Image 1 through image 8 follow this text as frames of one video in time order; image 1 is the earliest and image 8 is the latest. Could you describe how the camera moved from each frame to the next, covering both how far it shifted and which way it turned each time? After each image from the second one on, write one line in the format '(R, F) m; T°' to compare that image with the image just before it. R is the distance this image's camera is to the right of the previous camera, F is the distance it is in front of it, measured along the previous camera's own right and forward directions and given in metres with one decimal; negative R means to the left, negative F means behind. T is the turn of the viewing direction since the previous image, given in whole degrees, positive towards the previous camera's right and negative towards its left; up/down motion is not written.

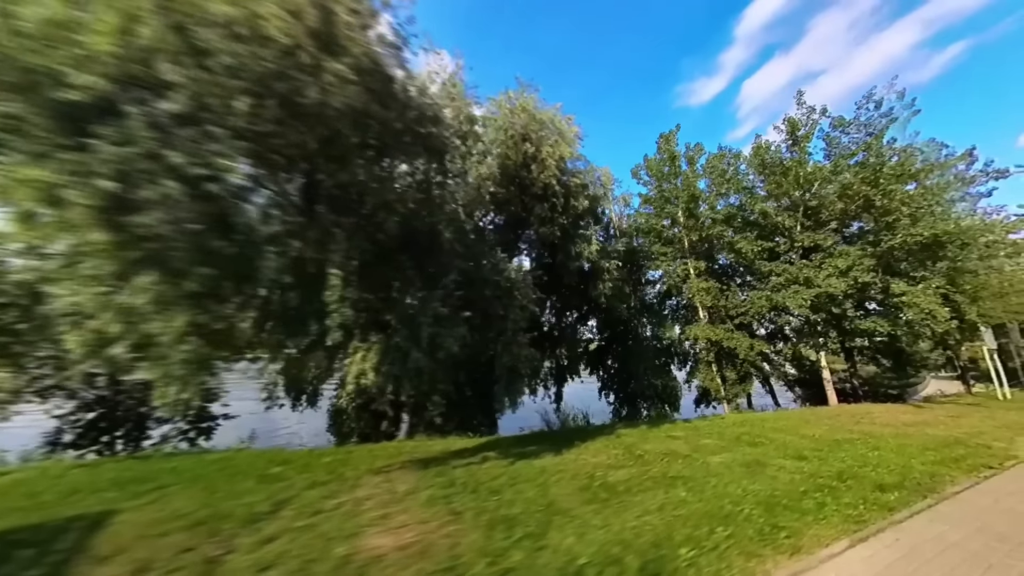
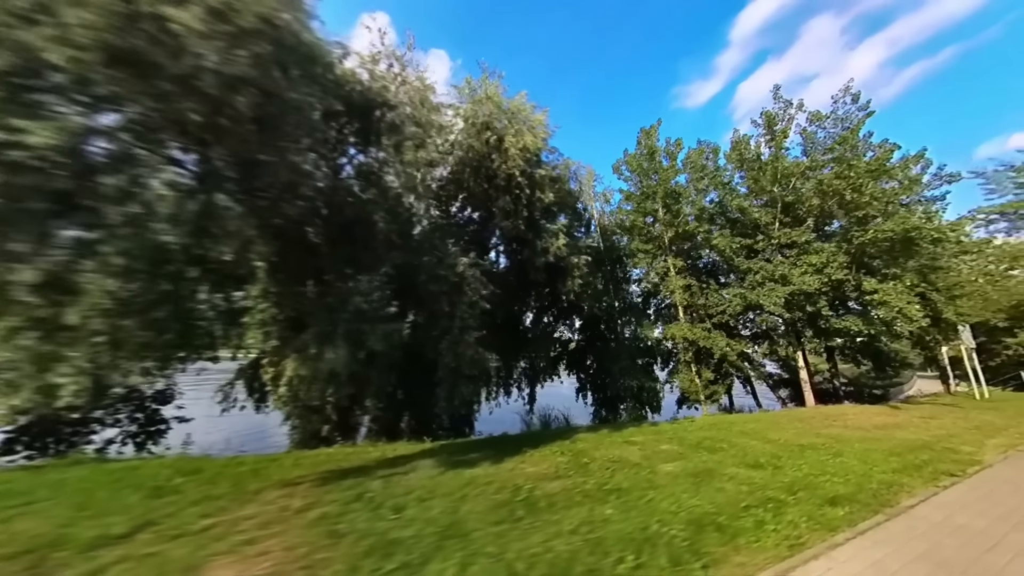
(+0.8, +0.7) m; +1°
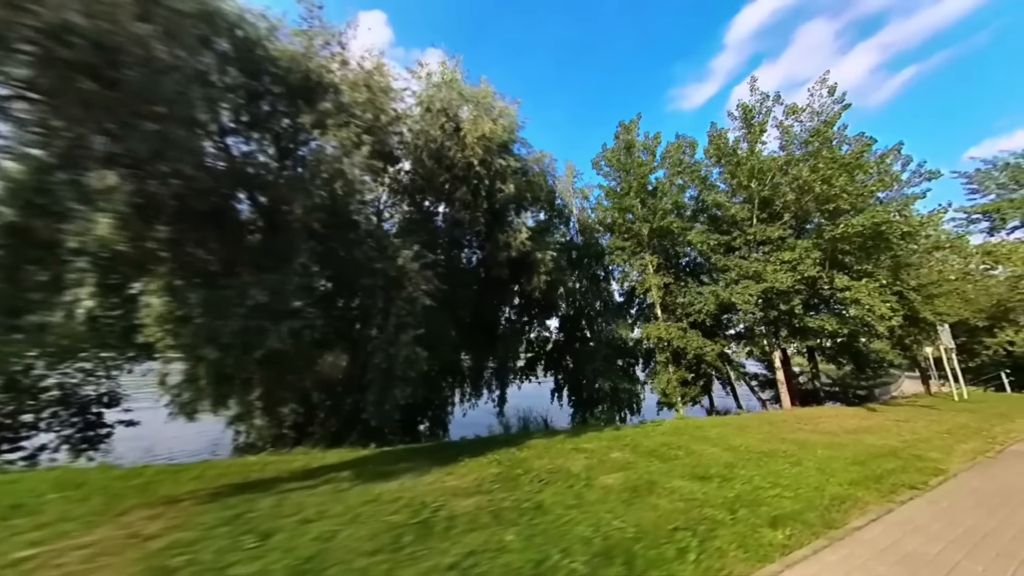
(+0.8, +0.8) m; +1°
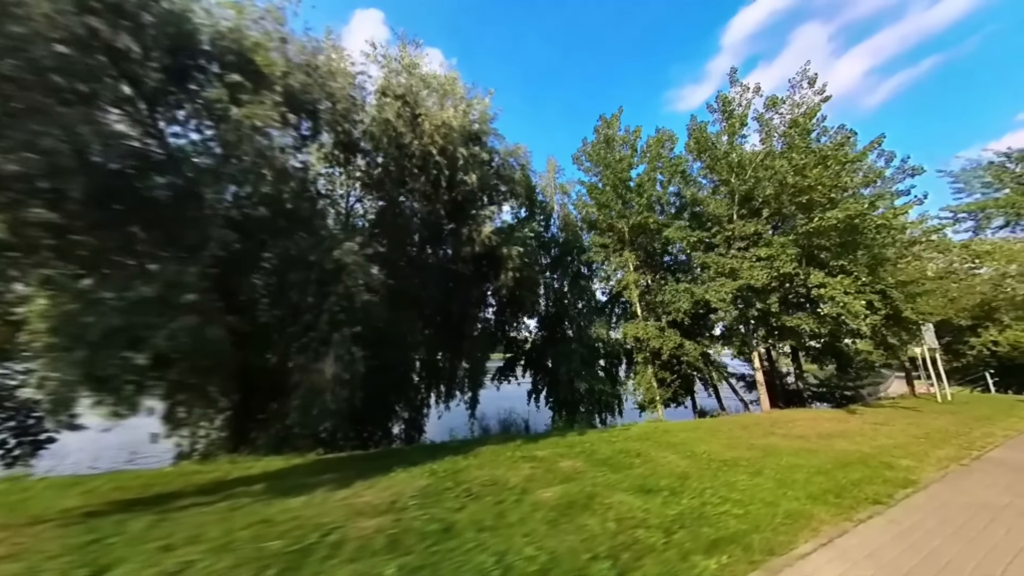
(+0.7, +0.7) m; +1°
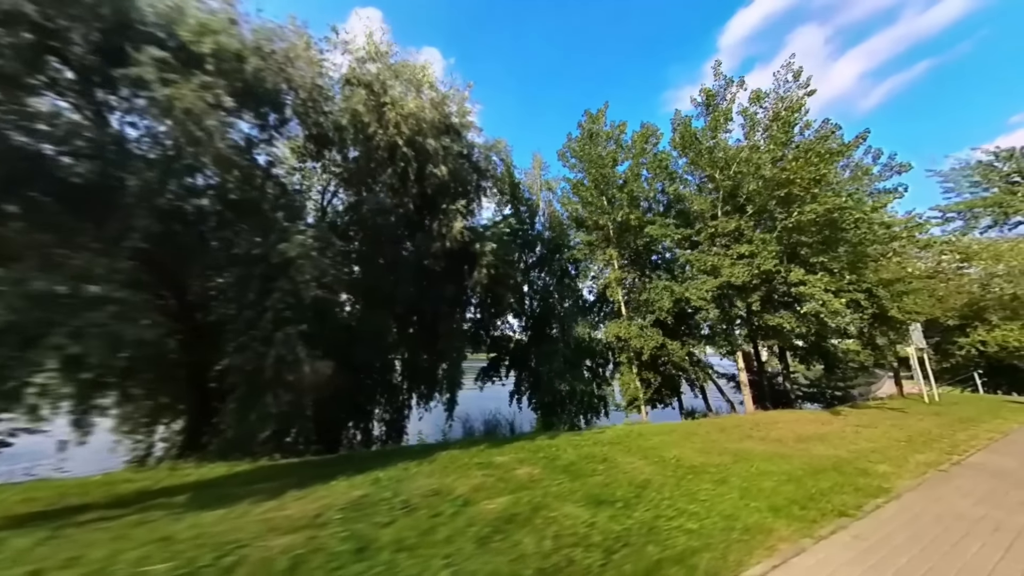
(+0.5, +0.5) m; 0°
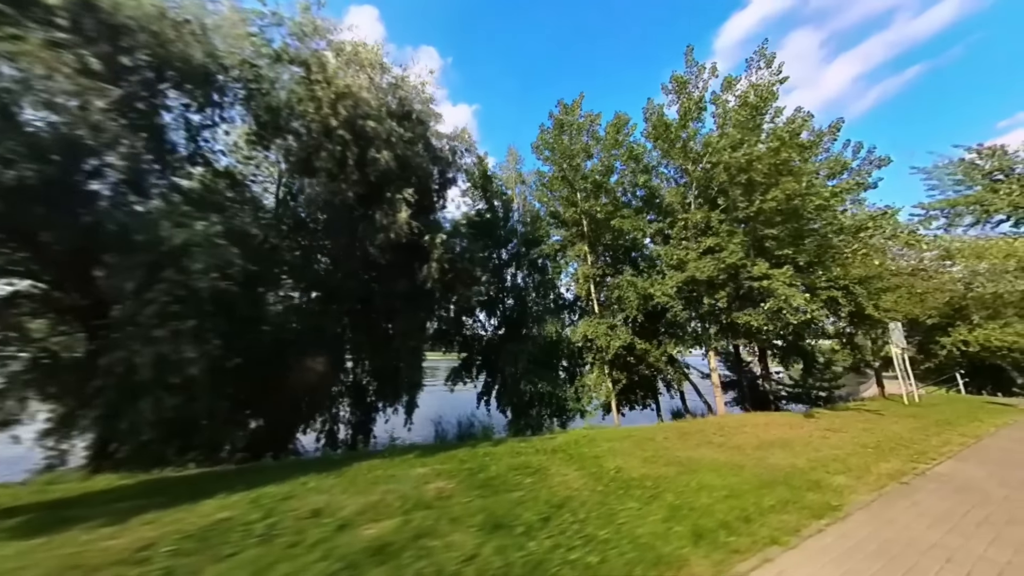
(+0.9, +0.9) m; +1°
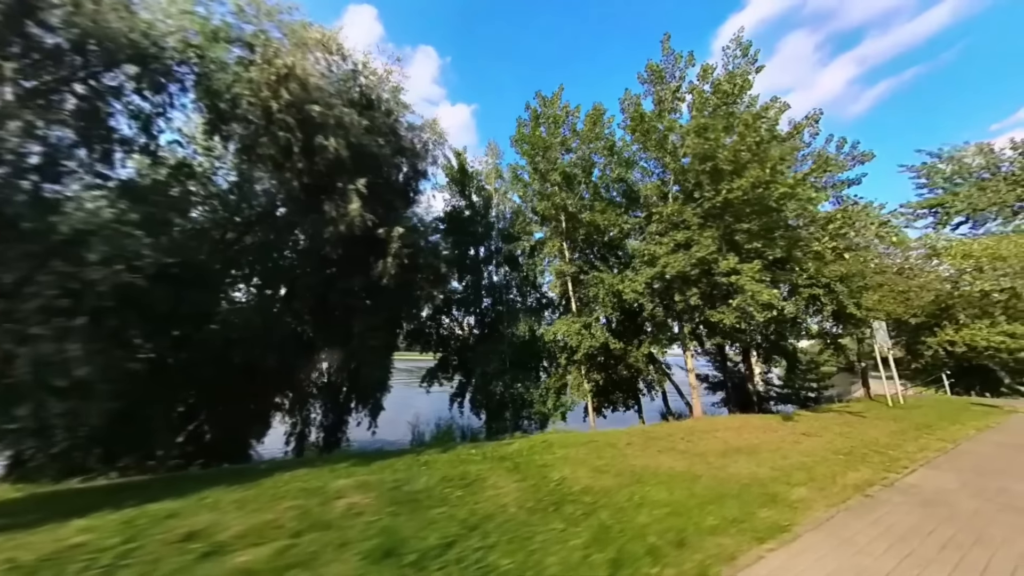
(+0.8, +0.8) m; +1°
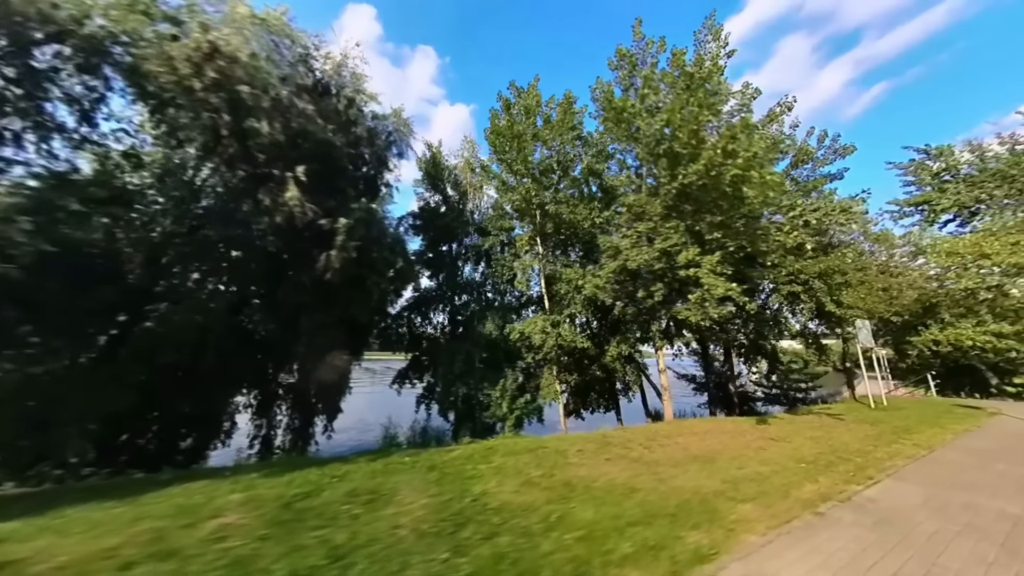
(+0.9, +0.8) m; 0°
